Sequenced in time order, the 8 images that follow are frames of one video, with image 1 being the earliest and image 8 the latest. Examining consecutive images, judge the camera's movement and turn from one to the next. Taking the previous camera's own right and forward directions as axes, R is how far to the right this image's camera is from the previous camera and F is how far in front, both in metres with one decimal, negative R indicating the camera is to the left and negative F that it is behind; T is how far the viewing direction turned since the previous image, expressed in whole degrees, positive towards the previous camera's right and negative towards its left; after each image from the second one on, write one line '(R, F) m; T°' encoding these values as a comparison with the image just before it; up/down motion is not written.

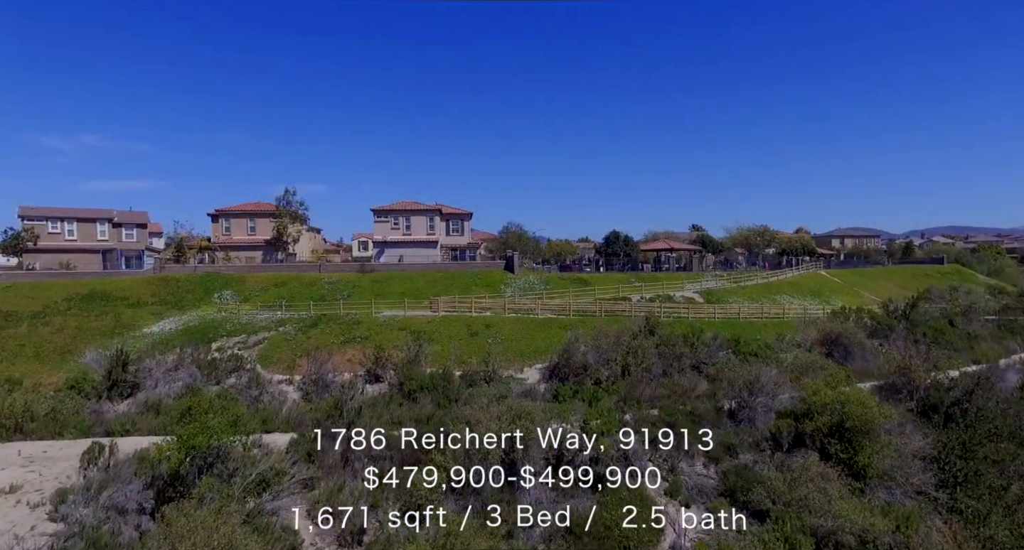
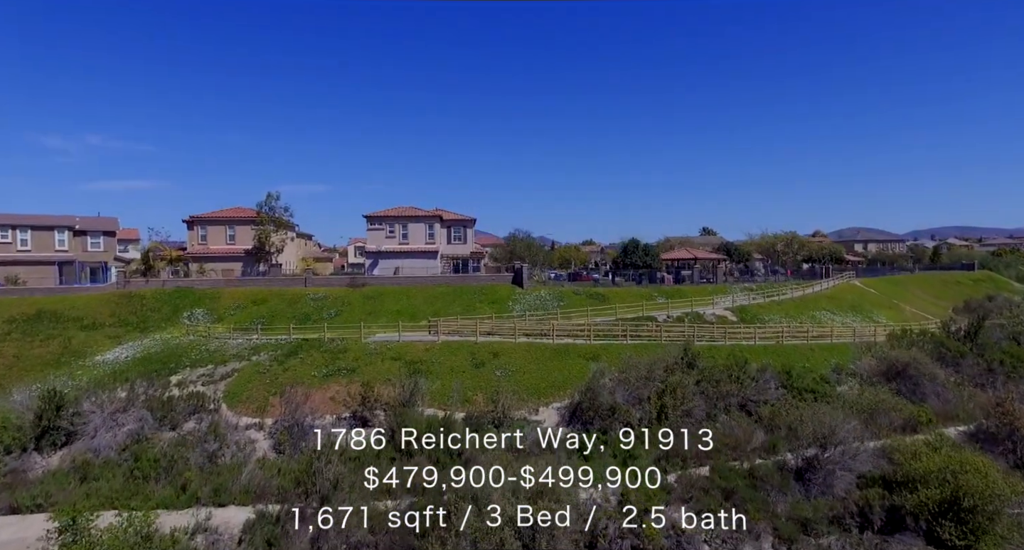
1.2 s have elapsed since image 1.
(-0.5, +4.5) m; 0°
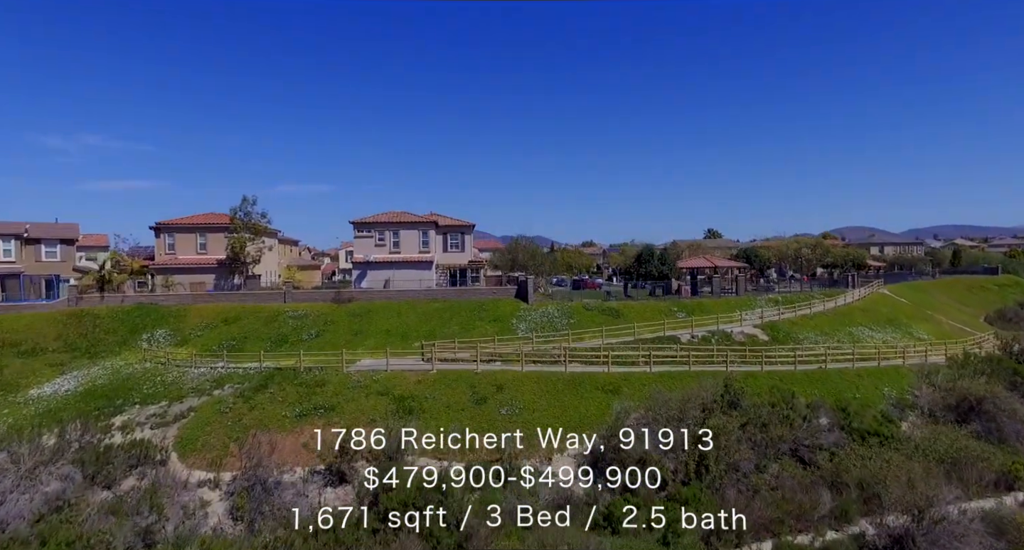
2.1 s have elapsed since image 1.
(-0.4, +3.9) m; 0°
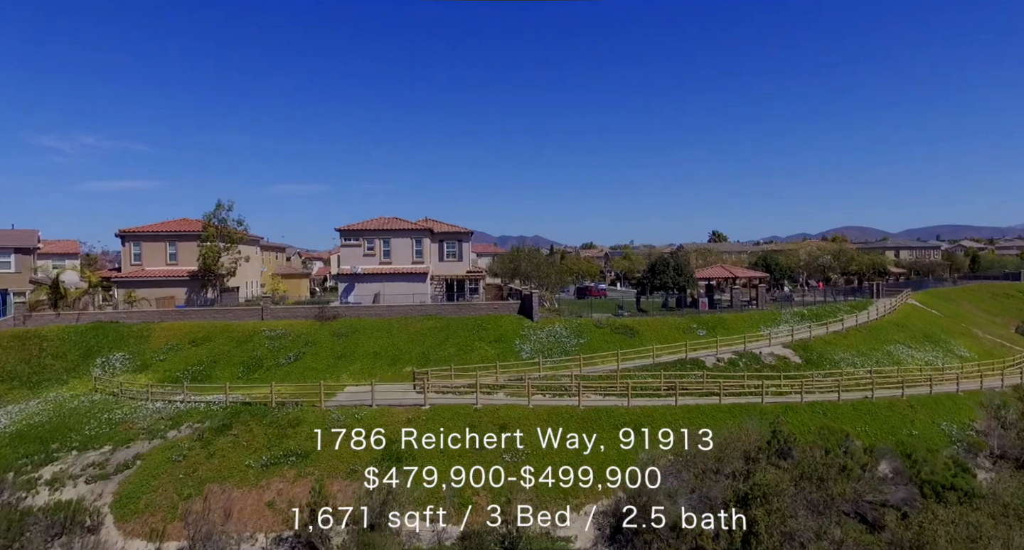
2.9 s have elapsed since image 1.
(-0.3, +3.3) m; 0°
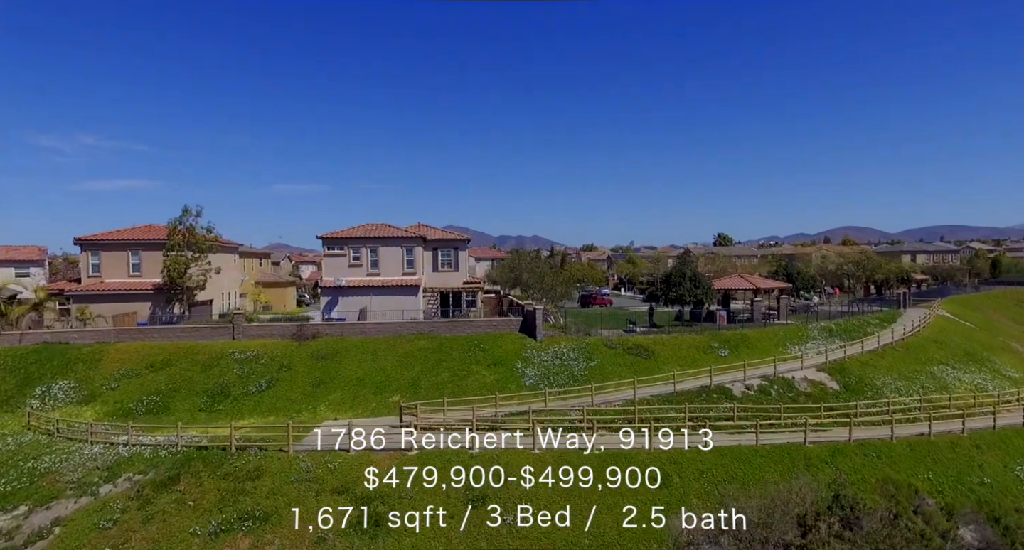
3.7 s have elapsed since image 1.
(-0.1, +3.2) m; 0°
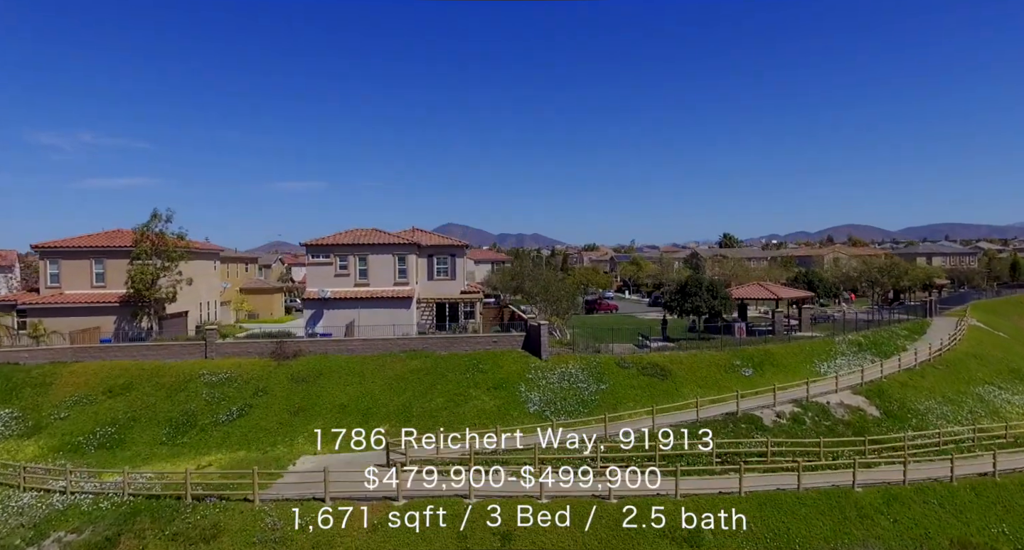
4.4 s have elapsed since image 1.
(-0.1, +2.7) m; 0°
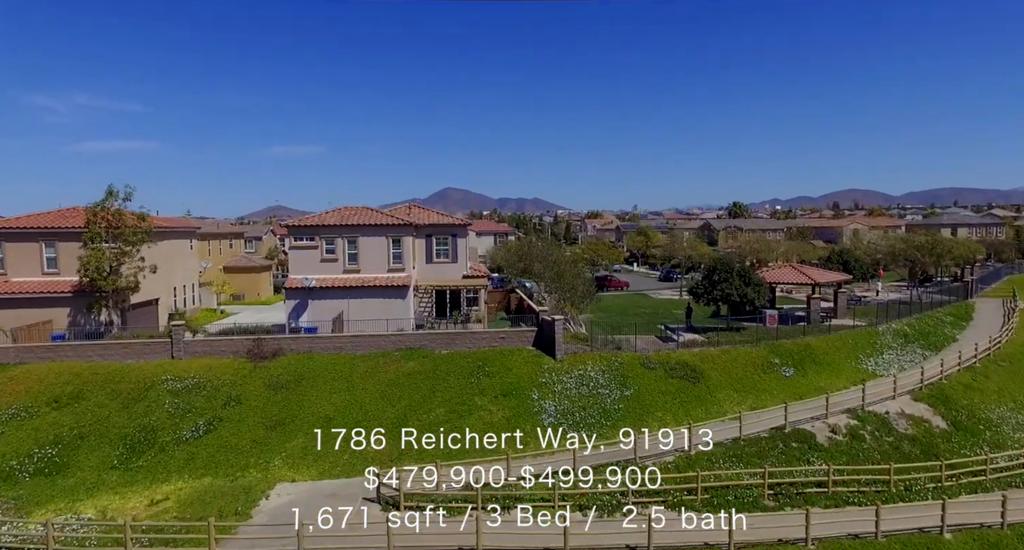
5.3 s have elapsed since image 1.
(-0.4, +3.3) m; 0°
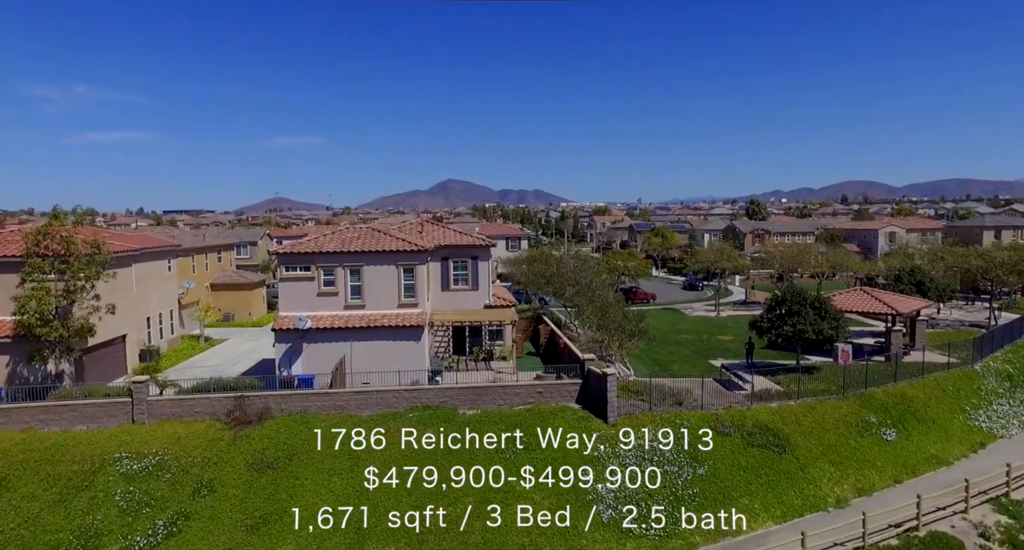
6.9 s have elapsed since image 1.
(-1.3, +4.3) m; 0°
